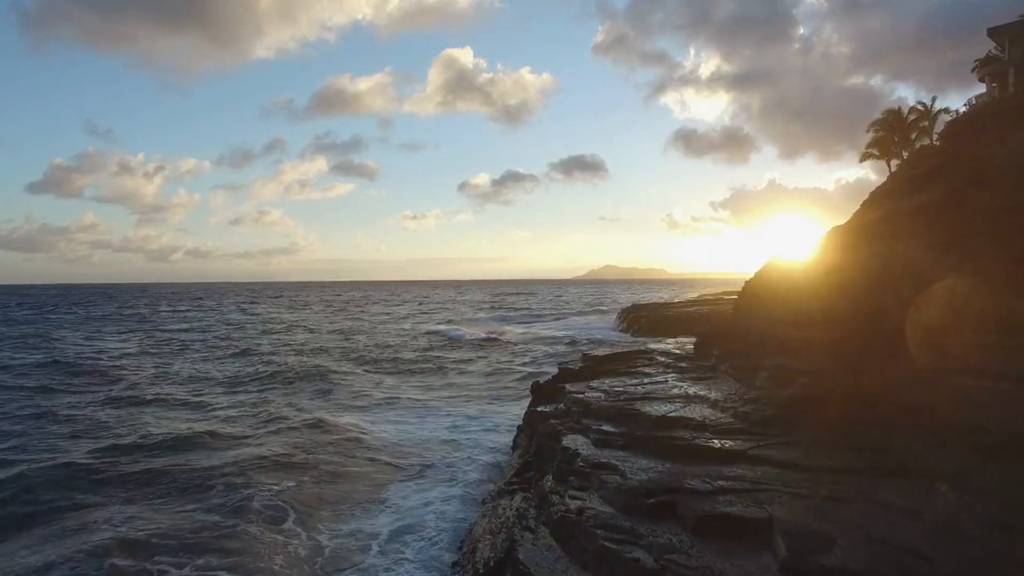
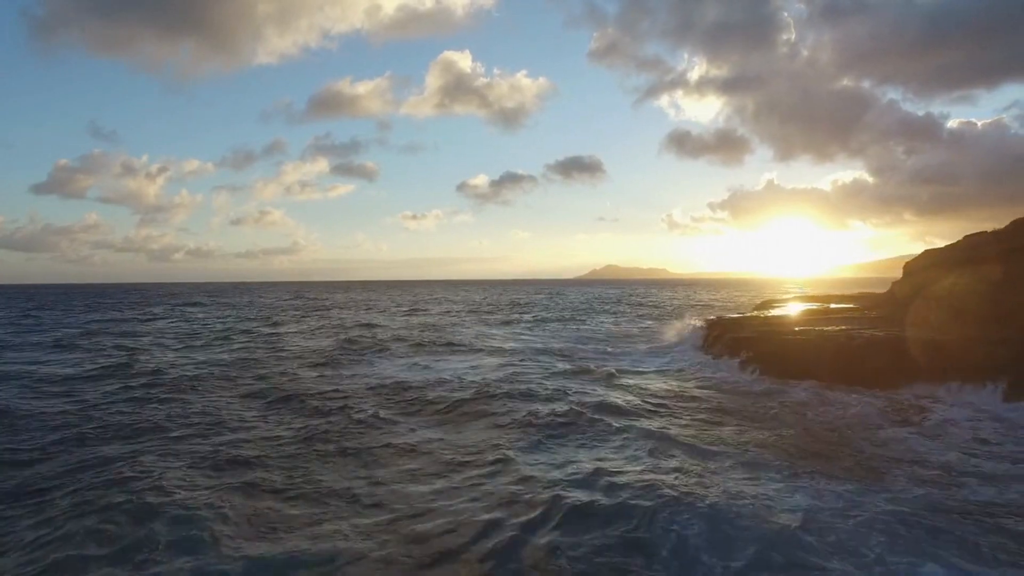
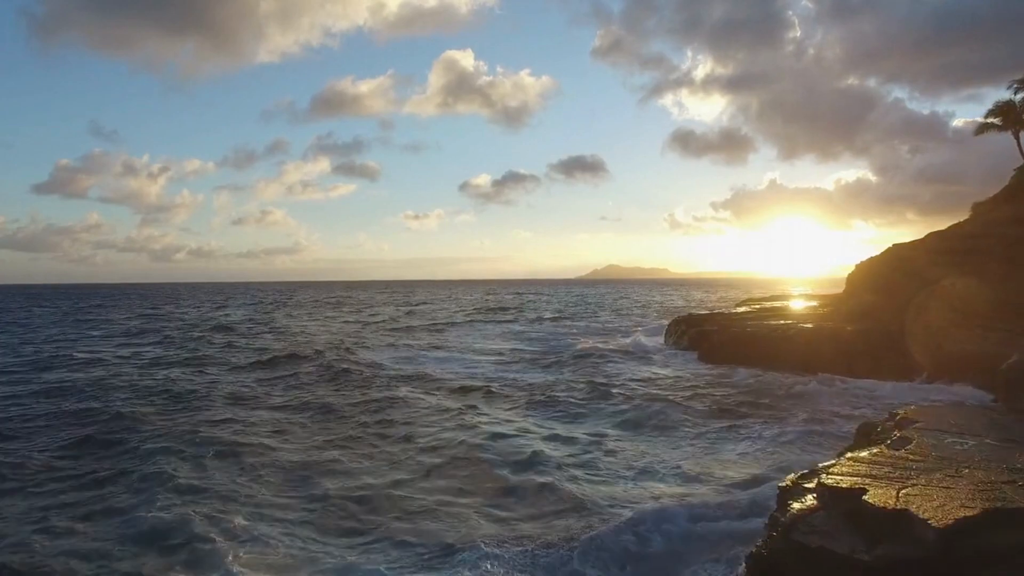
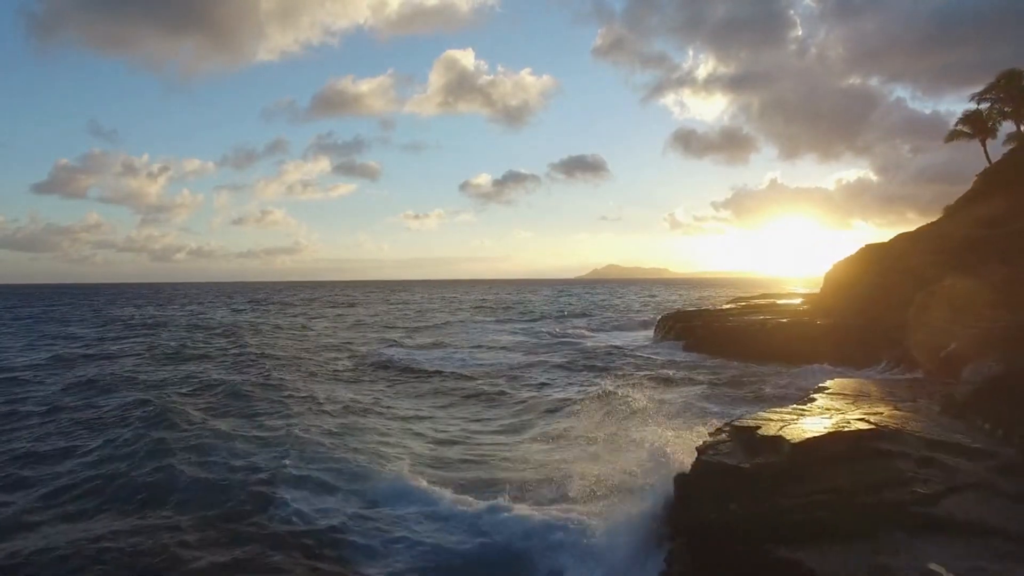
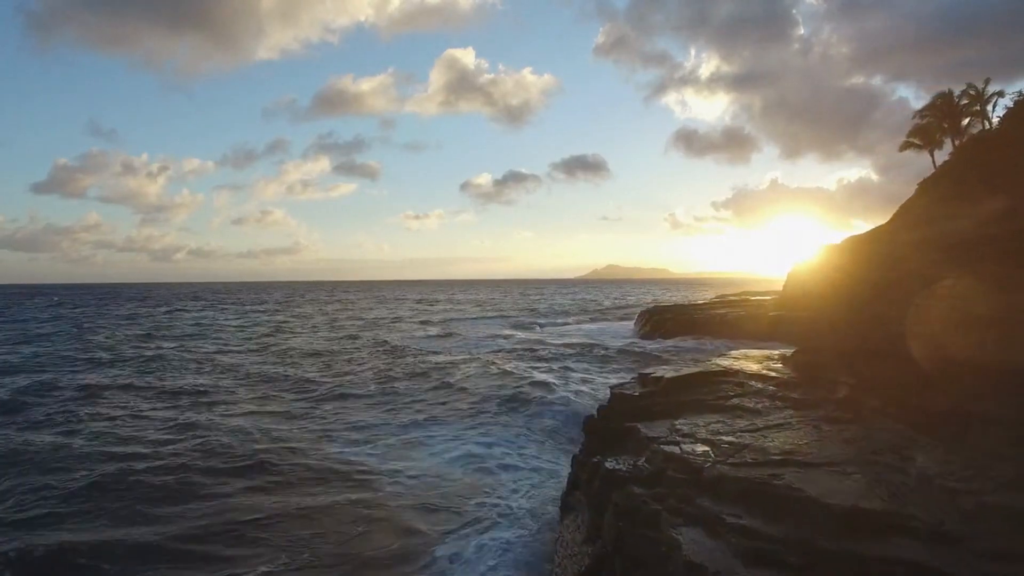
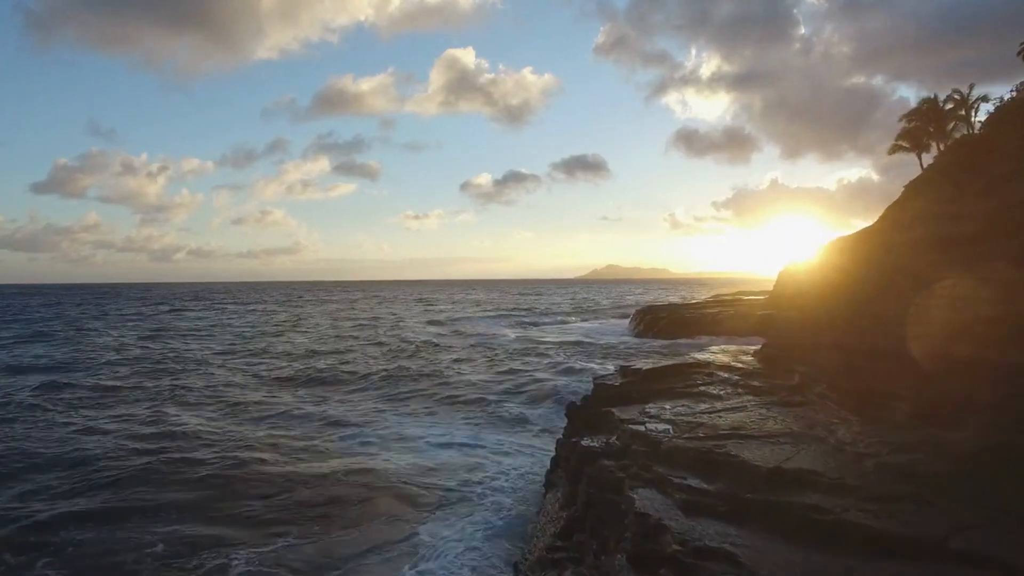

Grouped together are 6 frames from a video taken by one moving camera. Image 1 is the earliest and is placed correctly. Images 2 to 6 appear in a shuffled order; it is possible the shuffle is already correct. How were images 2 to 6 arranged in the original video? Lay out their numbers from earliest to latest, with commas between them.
6, 5, 4, 3, 2
